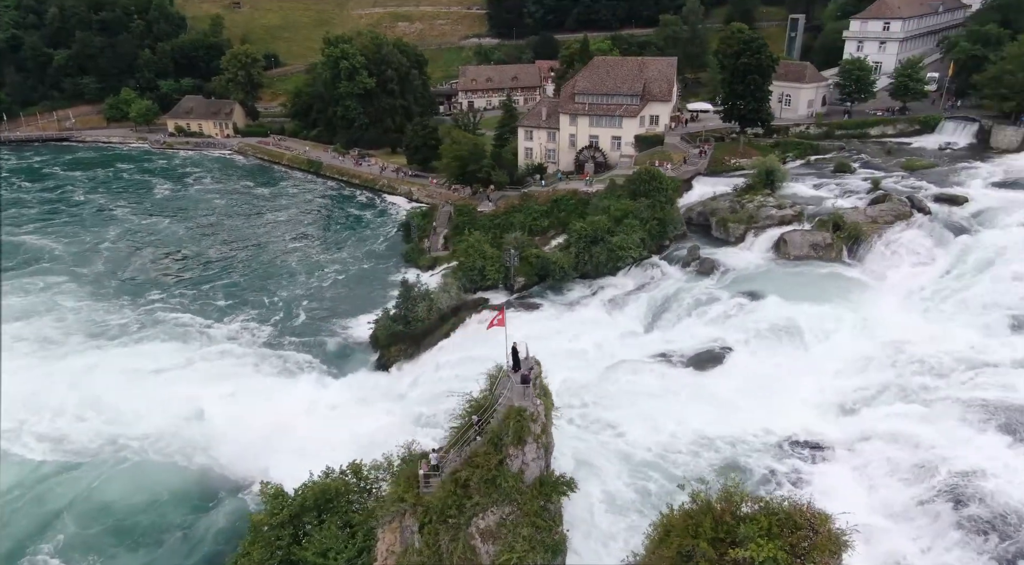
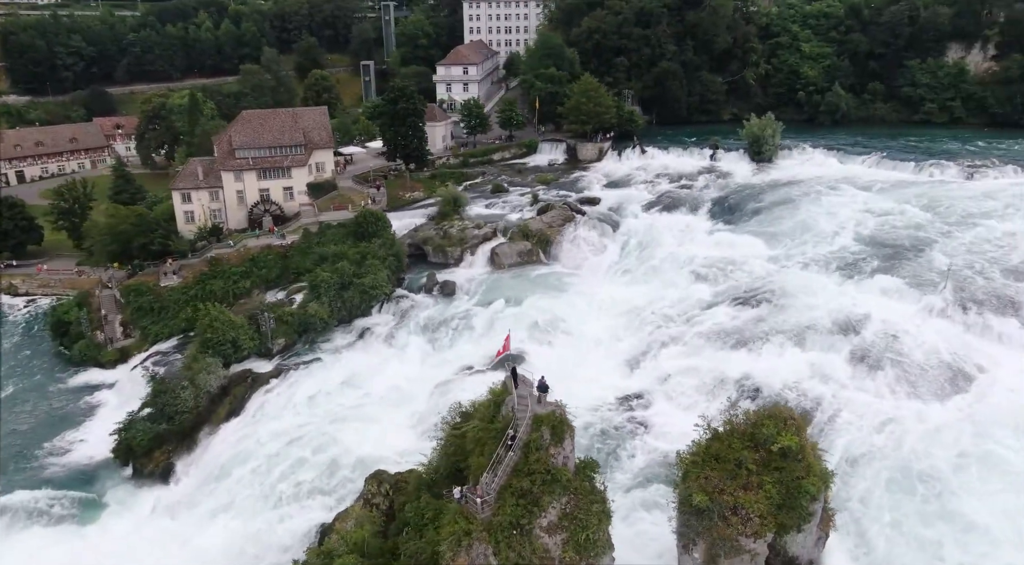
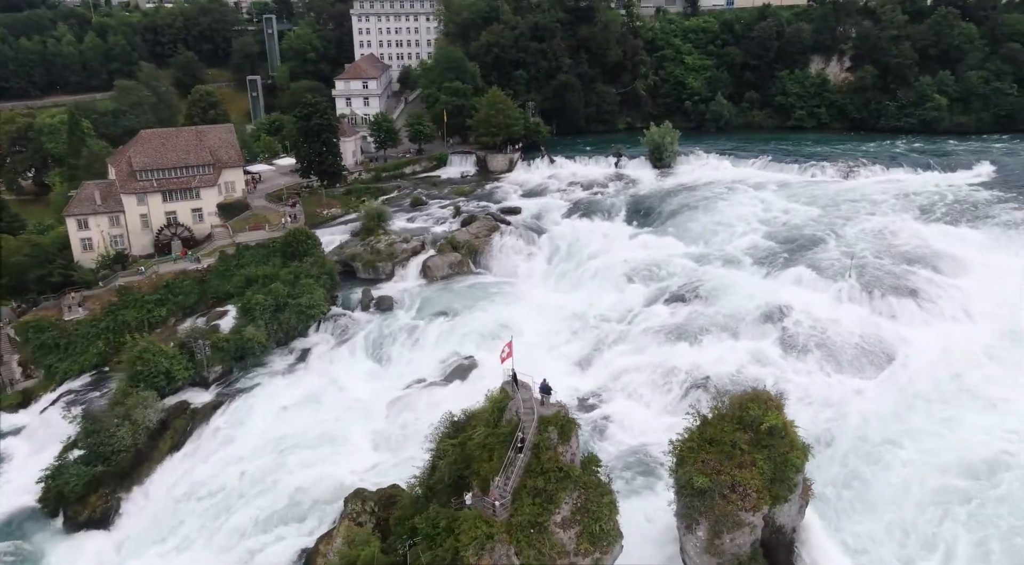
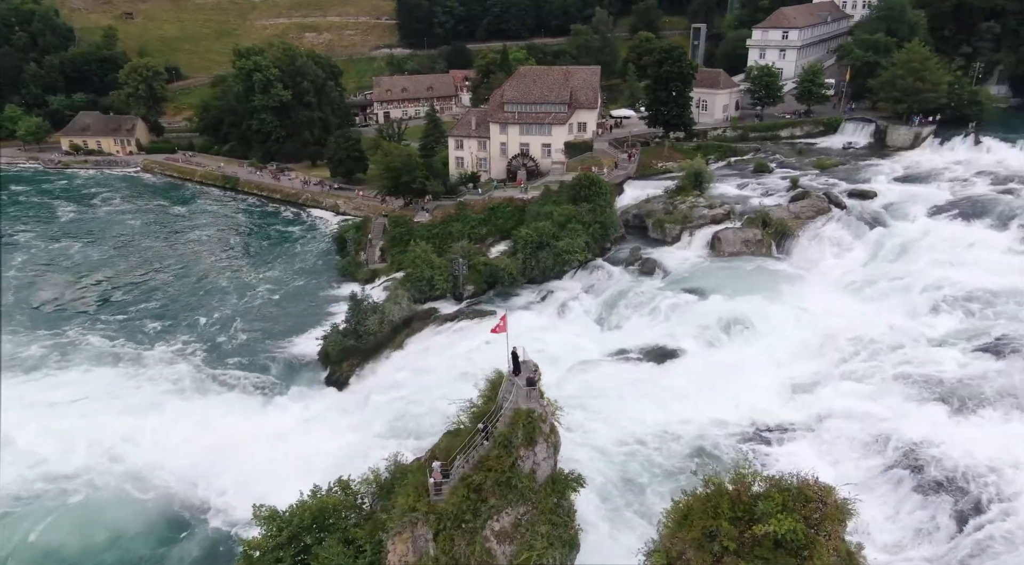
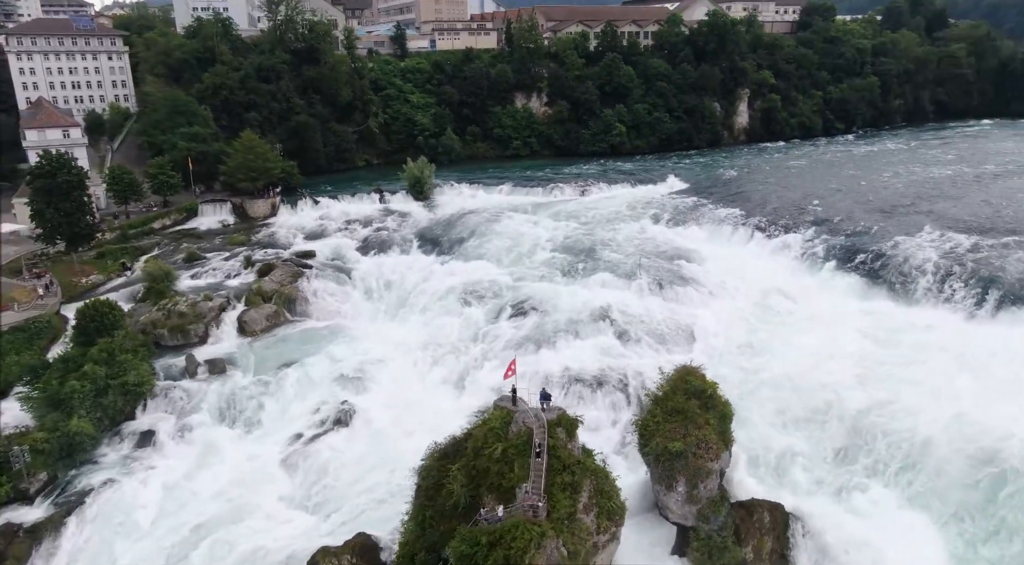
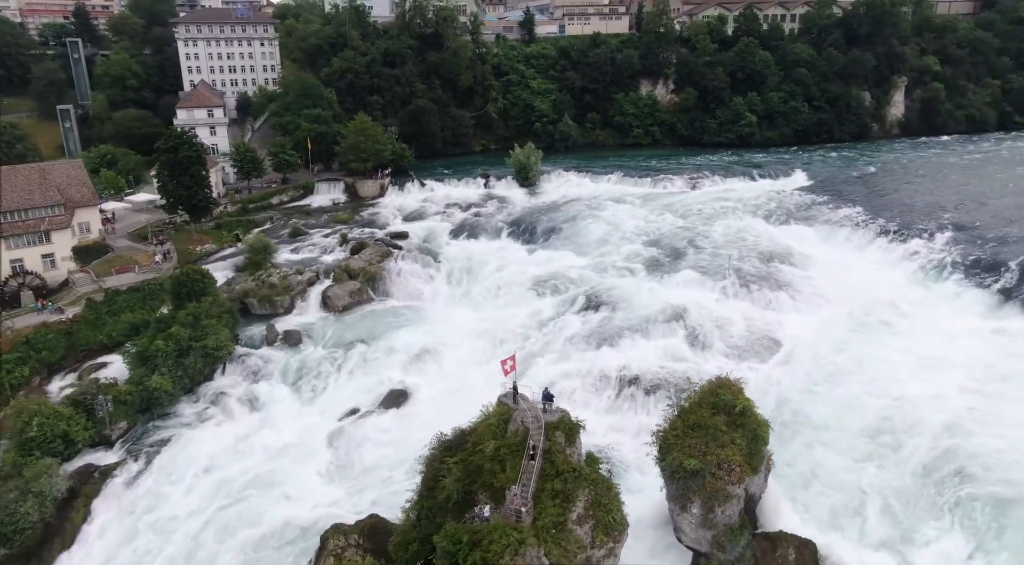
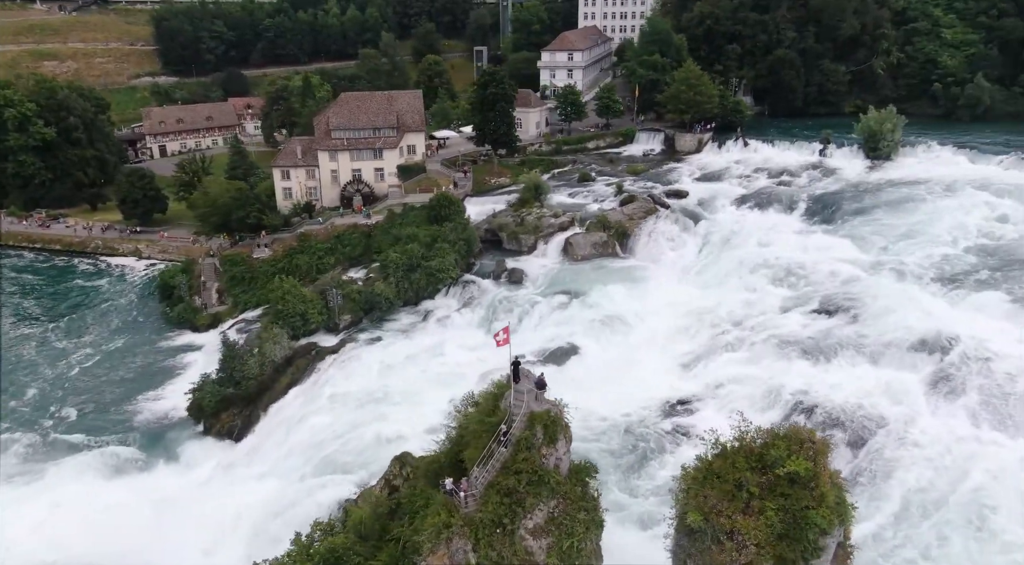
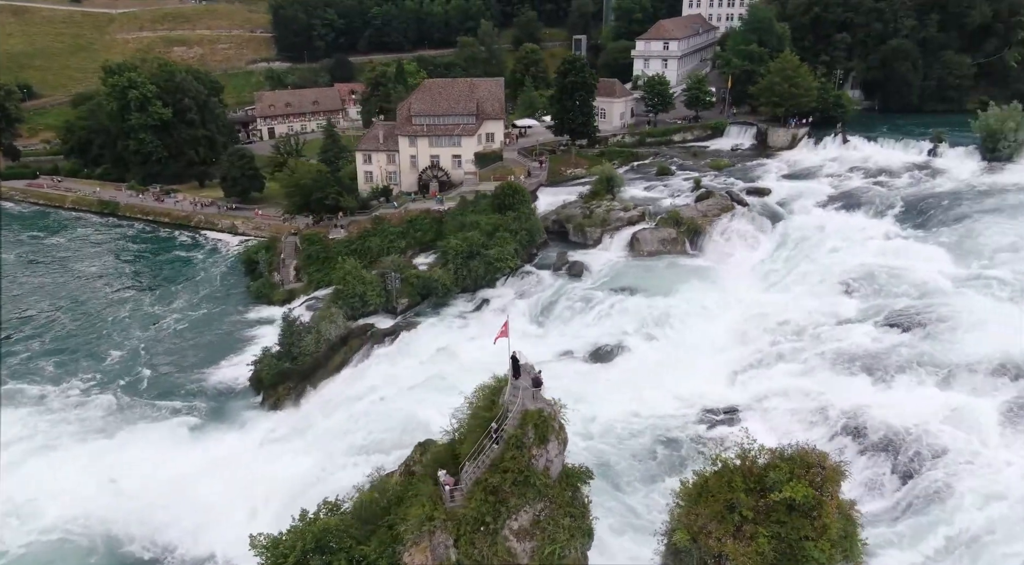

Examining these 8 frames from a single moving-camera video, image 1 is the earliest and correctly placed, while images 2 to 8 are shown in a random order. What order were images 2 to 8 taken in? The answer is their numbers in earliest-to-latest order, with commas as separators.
4, 8, 7, 2, 3, 6, 5
